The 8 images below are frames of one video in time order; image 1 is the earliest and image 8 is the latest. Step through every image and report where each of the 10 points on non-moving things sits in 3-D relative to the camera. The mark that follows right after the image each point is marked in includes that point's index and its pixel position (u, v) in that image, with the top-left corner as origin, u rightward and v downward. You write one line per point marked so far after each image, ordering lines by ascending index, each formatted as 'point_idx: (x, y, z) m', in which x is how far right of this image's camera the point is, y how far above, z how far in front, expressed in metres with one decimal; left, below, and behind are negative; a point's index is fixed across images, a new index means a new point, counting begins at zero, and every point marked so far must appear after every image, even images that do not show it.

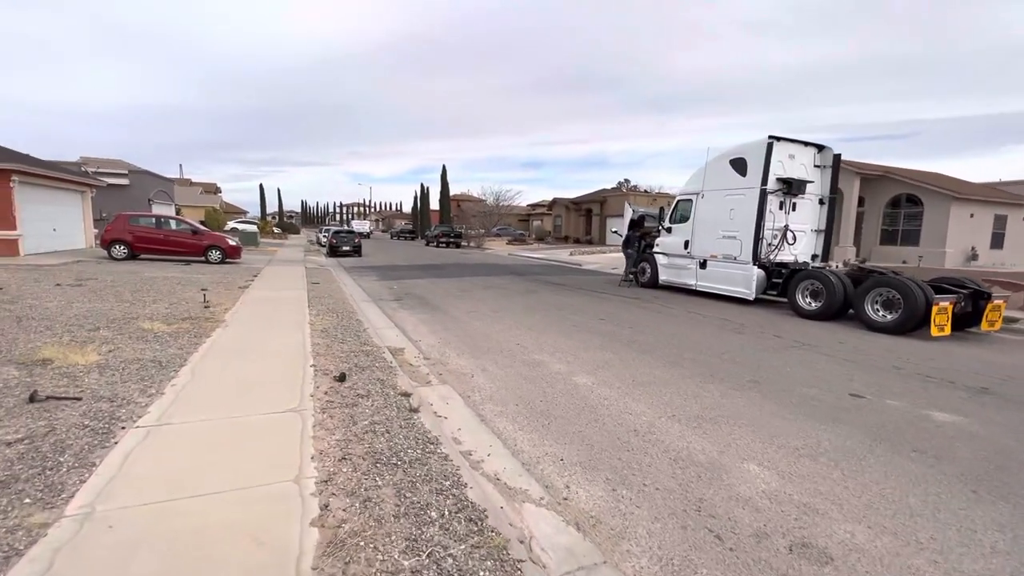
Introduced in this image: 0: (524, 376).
0: (+0.1, -1.1, +6.0) m
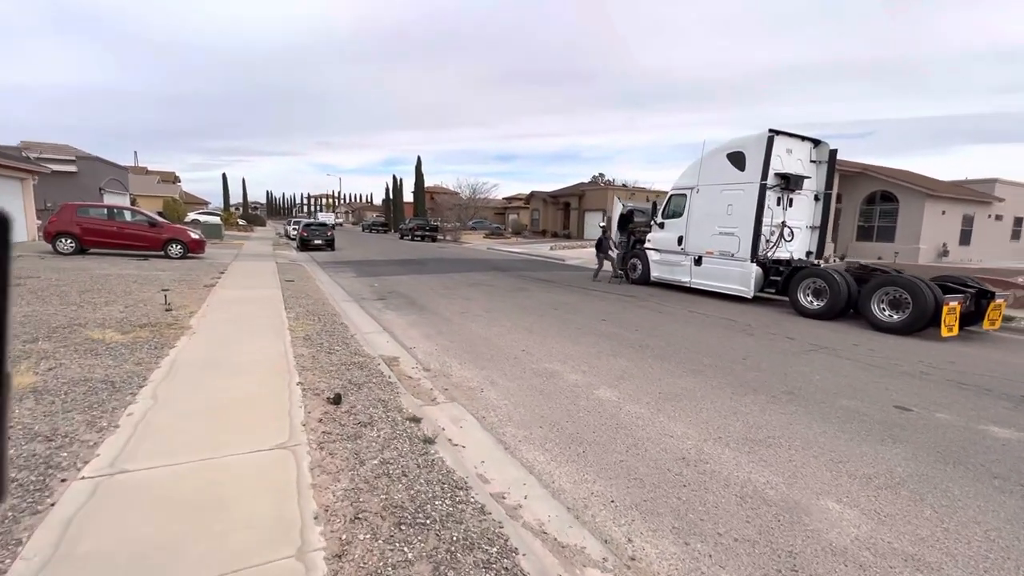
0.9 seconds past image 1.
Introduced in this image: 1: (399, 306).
0: (+0.3, -1.2, +5.3) m
1: (-2.5, -0.4, +10.2) m
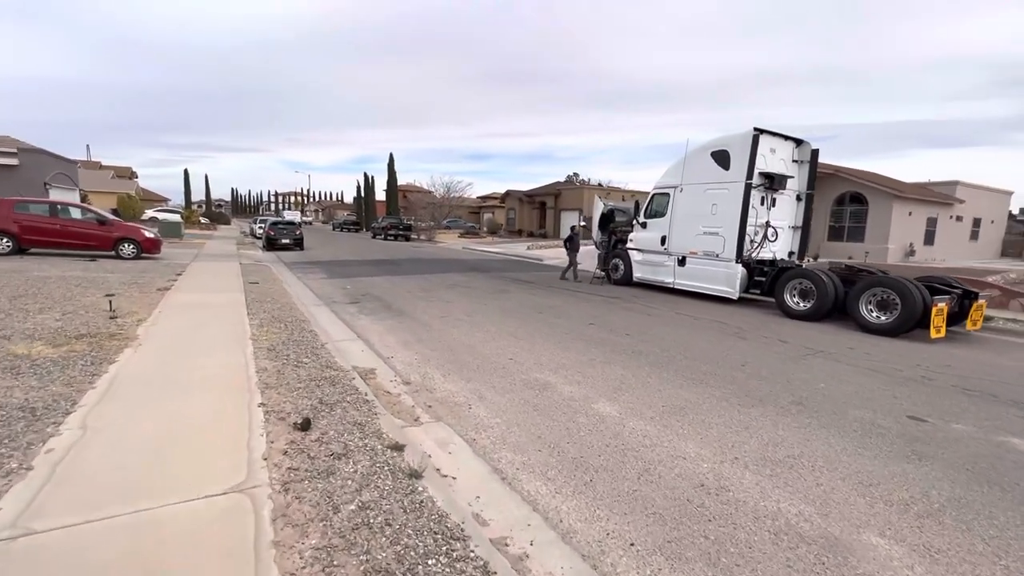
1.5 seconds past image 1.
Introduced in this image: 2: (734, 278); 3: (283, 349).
0: (+0.2, -1.2, +4.9) m
1: (-2.8, -0.4, +9.6) m
2: (+5.4, +0.2, +11.4) m
3: (-2.9, -0.8, +5.9) m
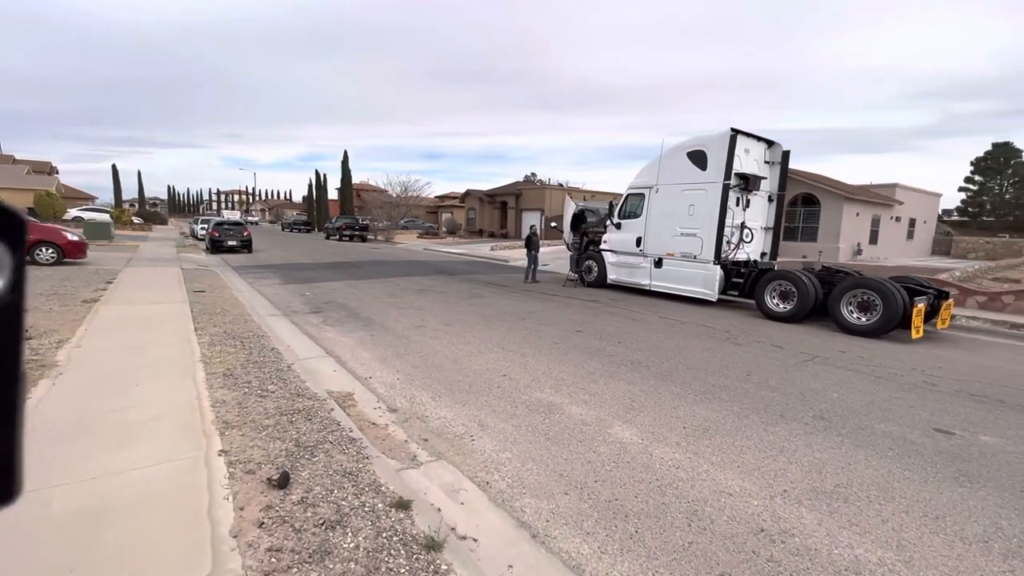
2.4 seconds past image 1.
0: (+0.3, -1.3, +4.3) m
1: (-3.2, -0.6, +8.7) m
2: (+4.8, +0.2, +11.3) m
3: (-2.9, -0.9, +5.0) m
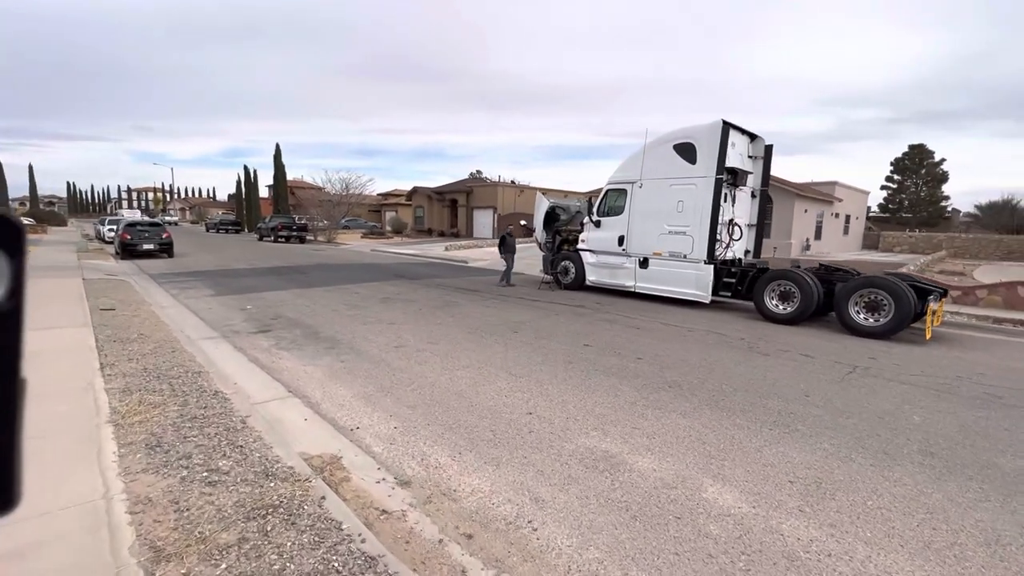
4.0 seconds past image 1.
0: (+0.8, -1.5, +3.1) m
1: (-3.2, -0.8, +7.1) m
2: (+4.4, +0.2, +10.6) m
3: (-2.5, -1.1, +3.5) m
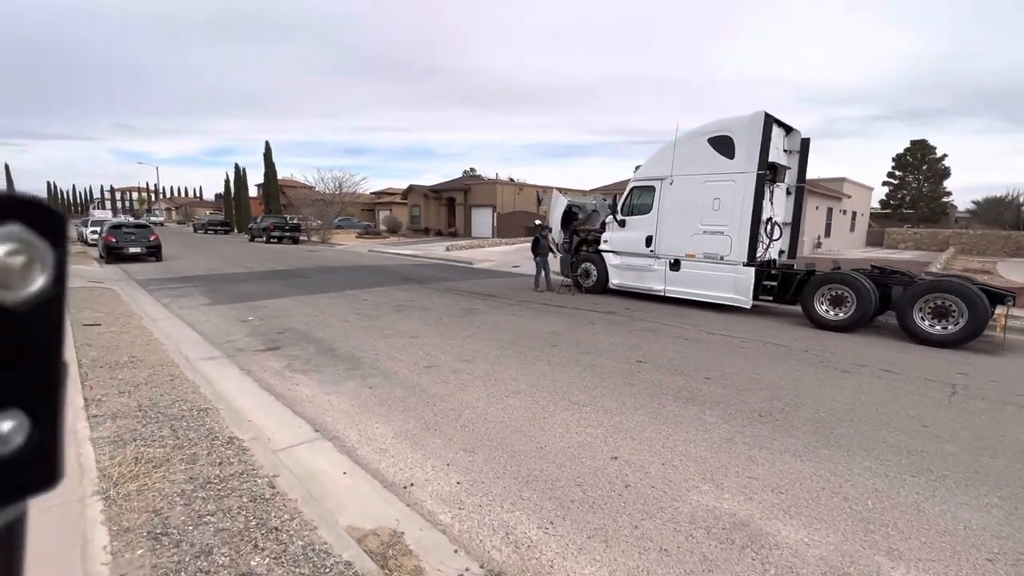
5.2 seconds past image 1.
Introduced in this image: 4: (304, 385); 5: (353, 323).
0: (+1.5, -1.6, +2.3) m
1: (-2.6, -1.0, +6.2) m
2: (+4.9, +0.1, +9.9) m
3: (-1.8, -1.3, +2.6) m
4: (-2.4, -1.1, +5.4) m
5: (-2.9, -0.6, +8.5) m
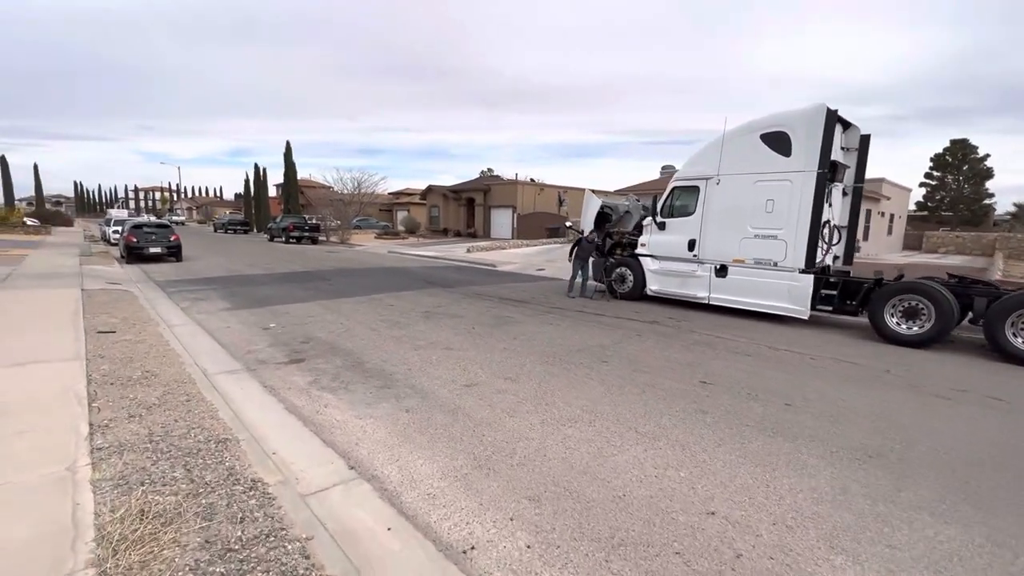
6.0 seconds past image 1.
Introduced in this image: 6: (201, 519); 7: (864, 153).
0: (+1.9, -1.8, +1.6) m
1: (-2.0, -1.1, +5.6) m
2: (+5.6, -0.1, +9.1) m
3: (-1.3, -1.4, +2.0) m
4: (-1.8, -1.2, +4.8) m
5: (-2.2, -0.7, +8.0) m
6: (-1.8, -1.3, +2.7) m
7: (+7.6, +2.9, +10.1) m
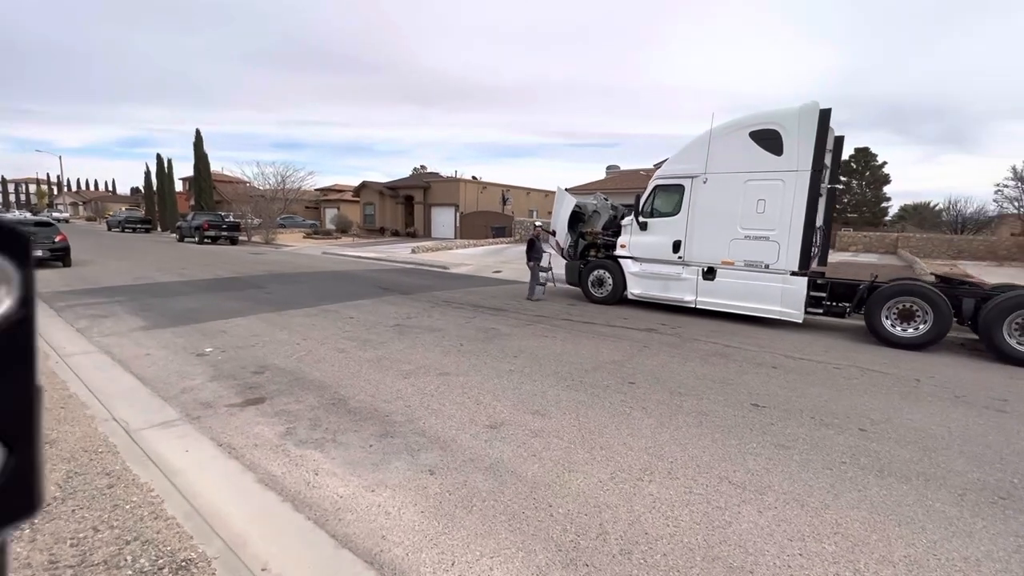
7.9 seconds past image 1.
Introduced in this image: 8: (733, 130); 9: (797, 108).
0: (+2.8, -1.9, +0.9) m
1: (-1.7, -1.3, +4.3) m
2: (+5.3, -0.1, +8.8) m
3: (-0.5, -1.6, +0.8) m
4: (-1.4, -1.4, +3.5) m
5: (-2.2, -0.9, +6.6) m
6: (-1.0, -1.5, +1.5) m
7: (+7.1, +2.9, +10.2) m
8: (+4.4, +3.2, +9.4) m
9: (+5.3, +3.4, +8.8) m
